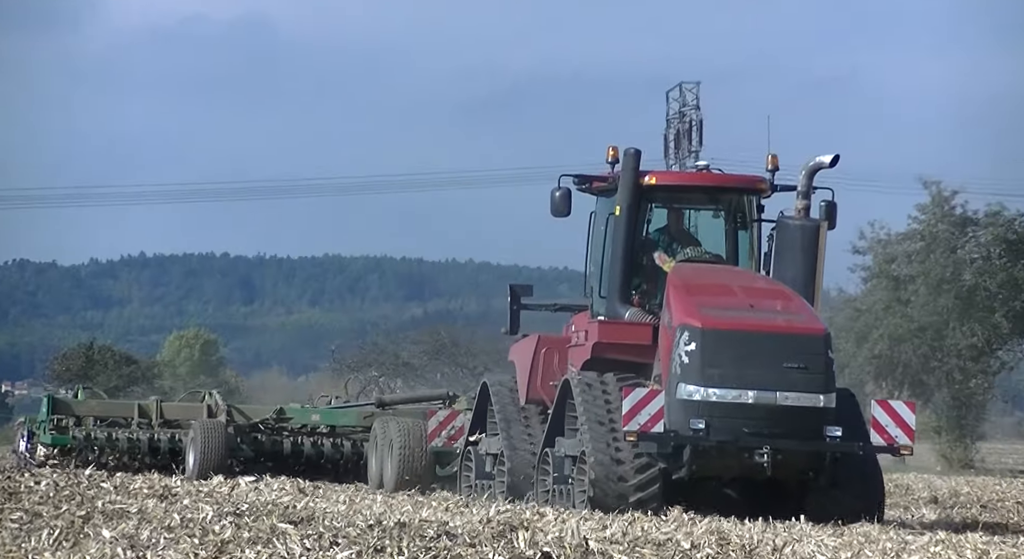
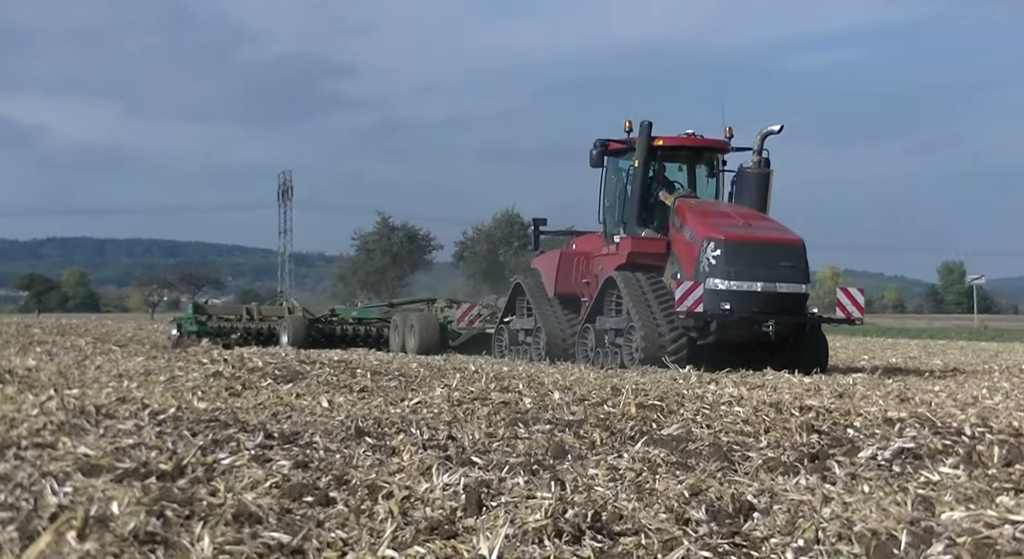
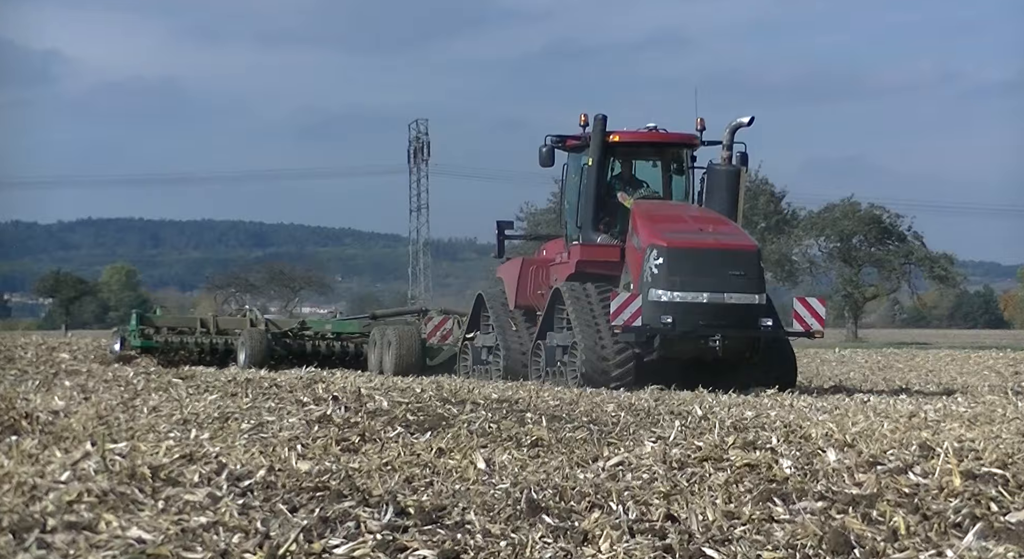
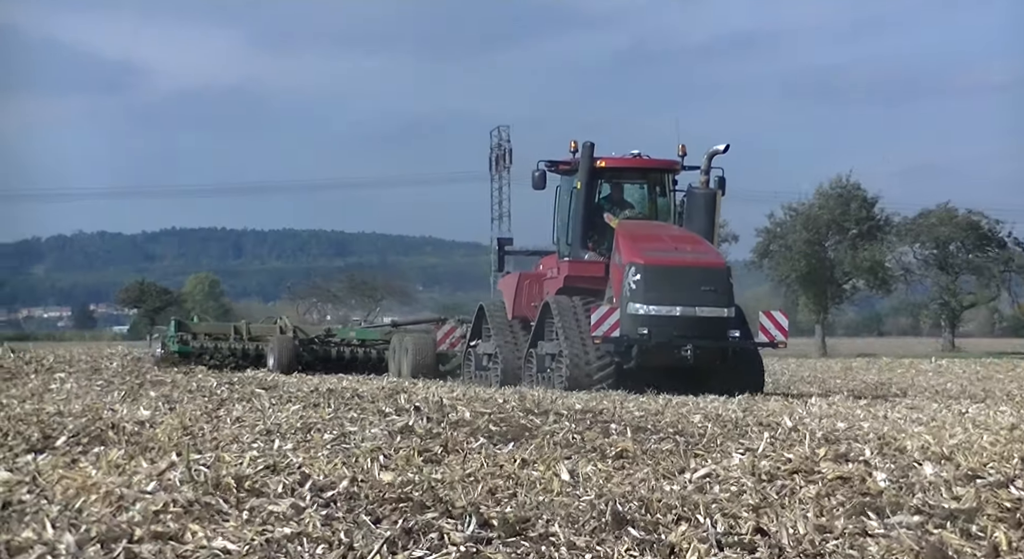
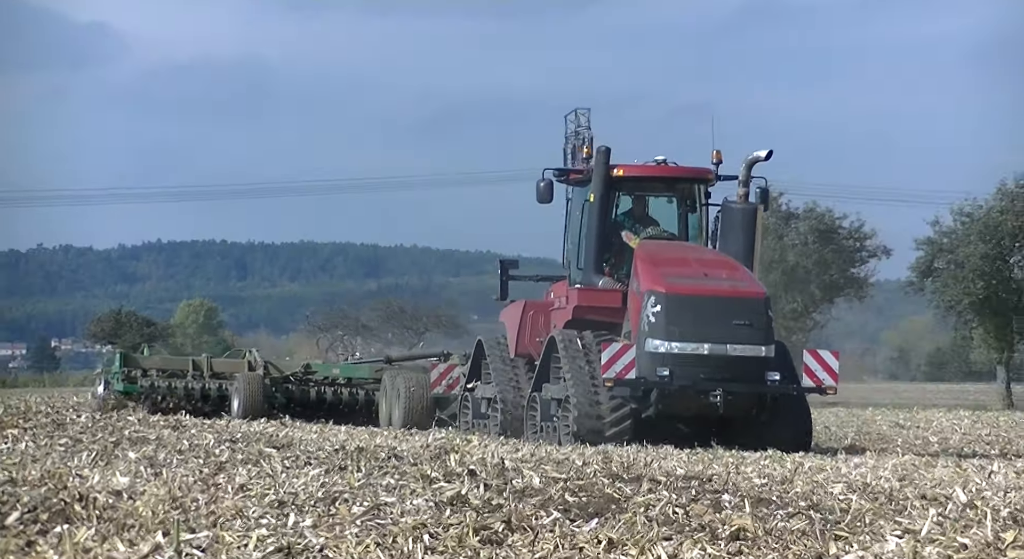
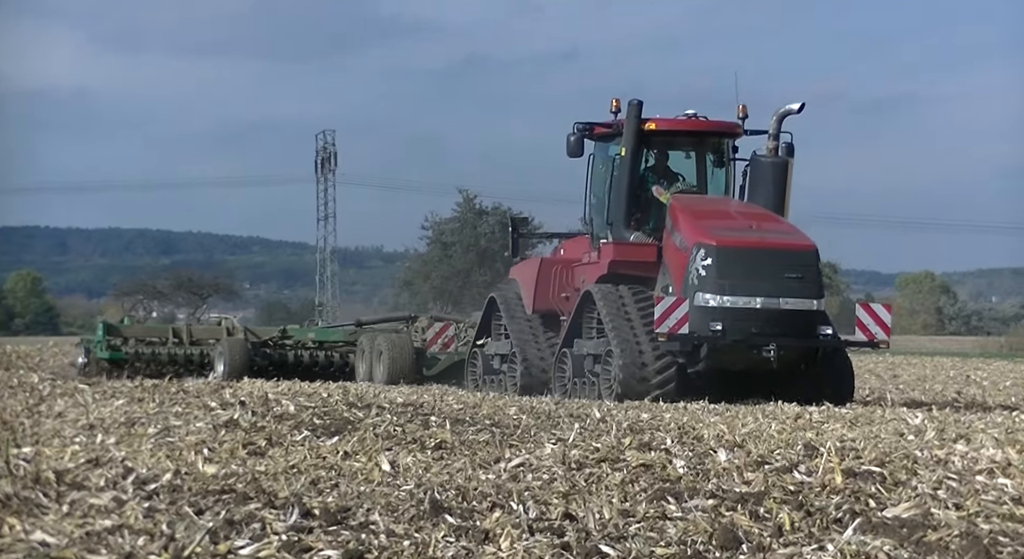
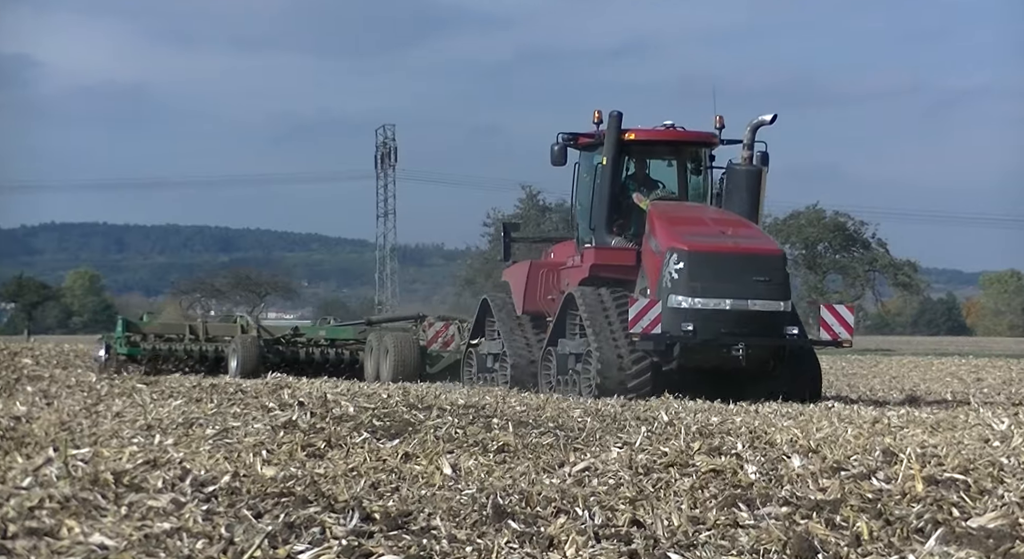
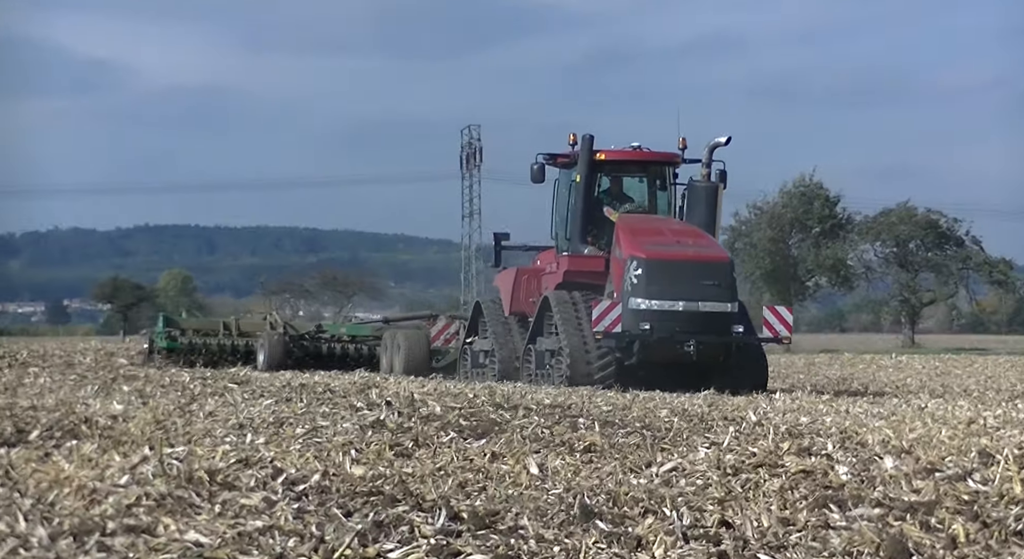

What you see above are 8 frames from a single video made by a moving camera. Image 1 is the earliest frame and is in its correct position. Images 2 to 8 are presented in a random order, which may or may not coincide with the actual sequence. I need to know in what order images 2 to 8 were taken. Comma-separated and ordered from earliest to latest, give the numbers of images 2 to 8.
5, 4, 8, 3, 7, 6, 2
